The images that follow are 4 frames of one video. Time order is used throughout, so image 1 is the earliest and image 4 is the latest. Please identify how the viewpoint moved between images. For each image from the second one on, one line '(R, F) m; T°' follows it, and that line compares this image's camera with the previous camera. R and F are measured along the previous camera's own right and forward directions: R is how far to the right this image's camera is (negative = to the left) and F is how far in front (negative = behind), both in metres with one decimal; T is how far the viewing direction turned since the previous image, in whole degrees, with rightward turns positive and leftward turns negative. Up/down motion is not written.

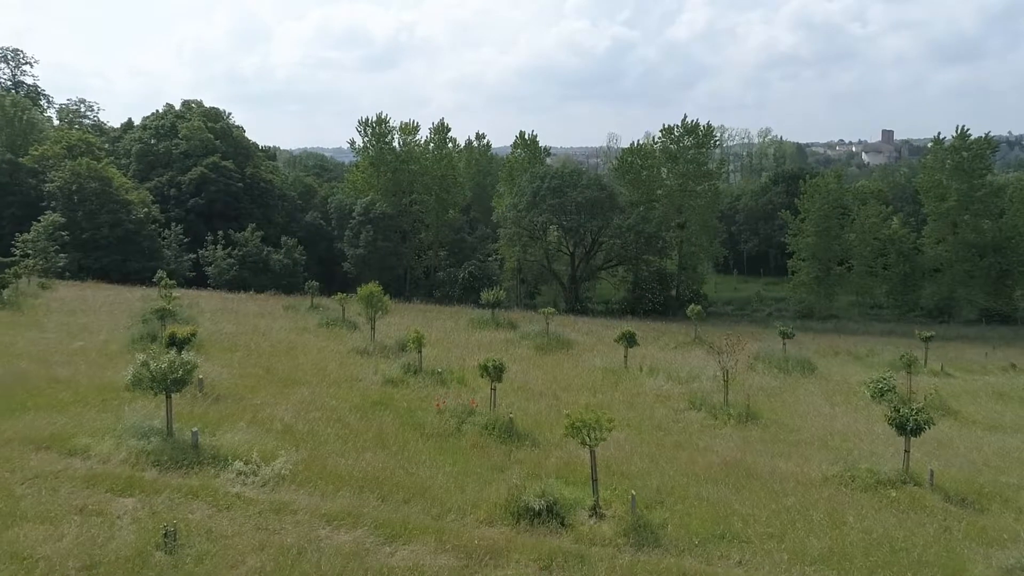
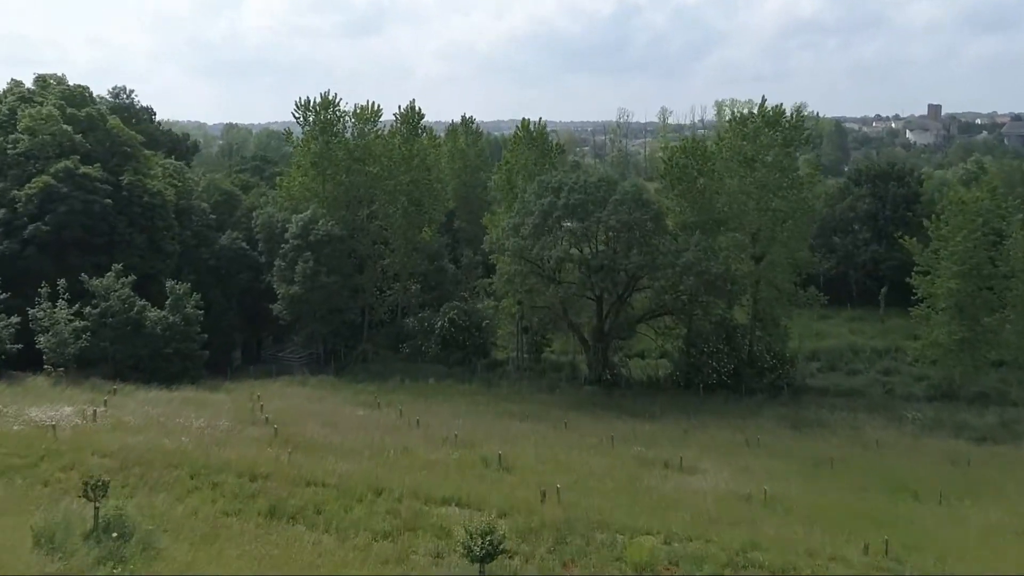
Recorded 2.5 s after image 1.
(-0.1, +13.2) m; 0°
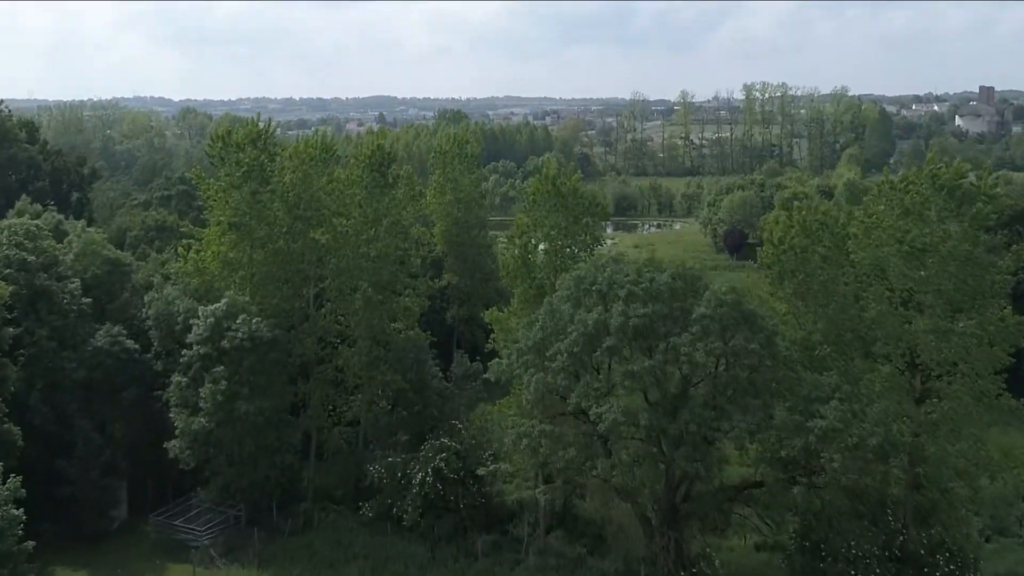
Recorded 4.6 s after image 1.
(-0.3, +10.7) m; 0°
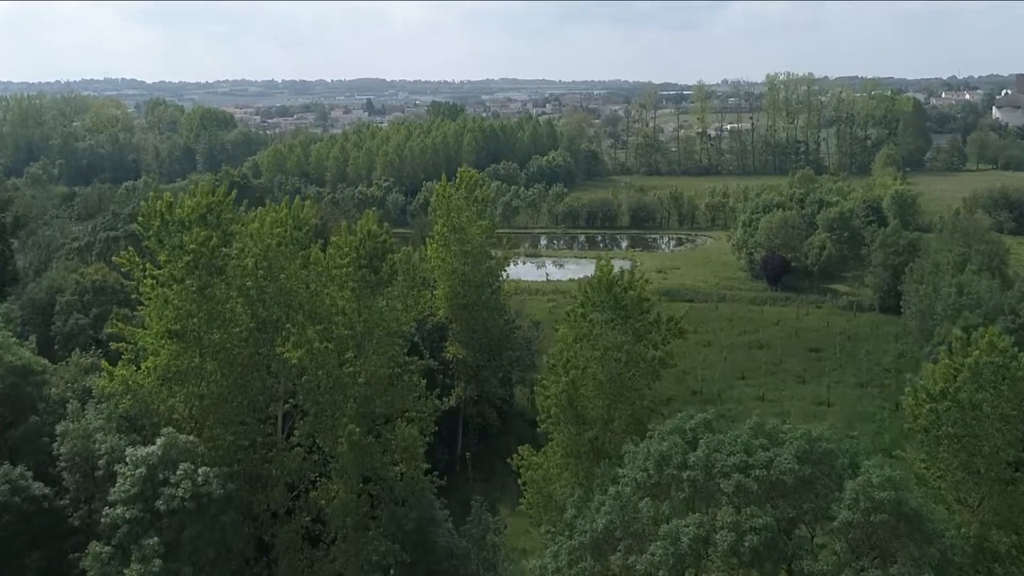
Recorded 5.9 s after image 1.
(-0.5, +5.7) m; 0°
